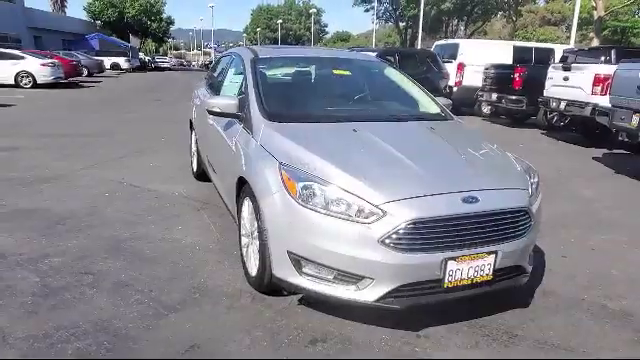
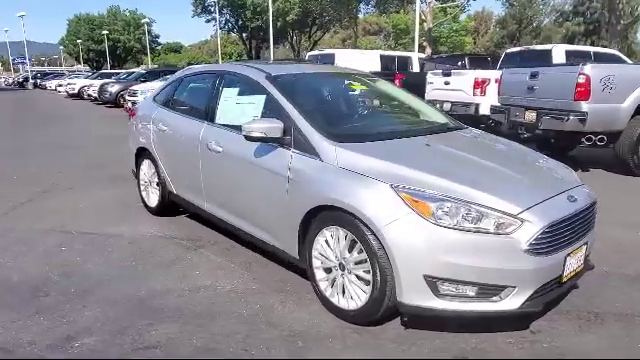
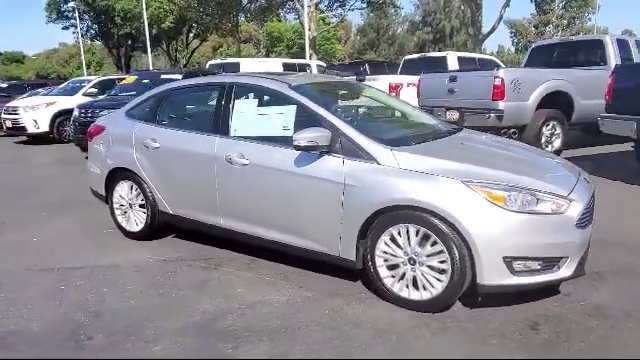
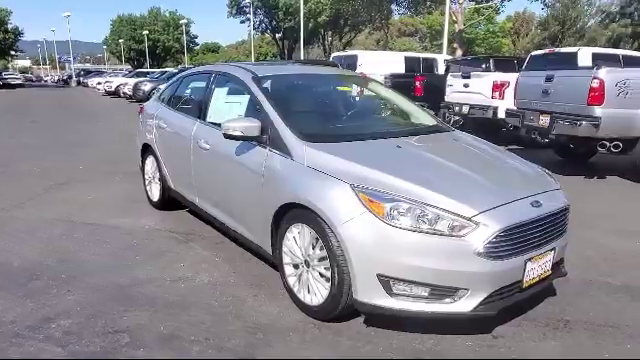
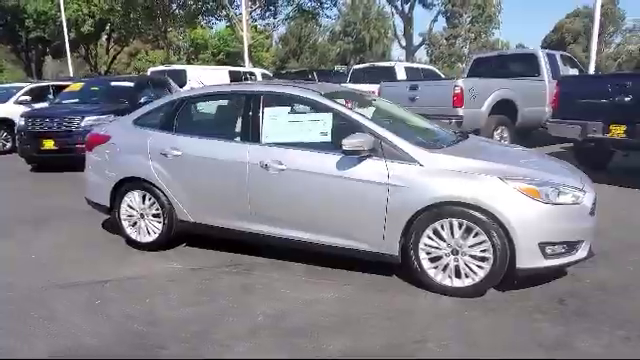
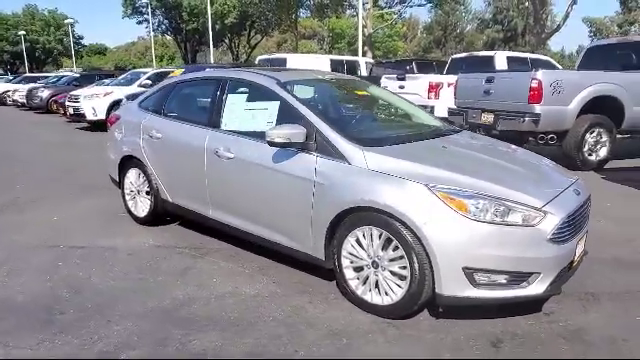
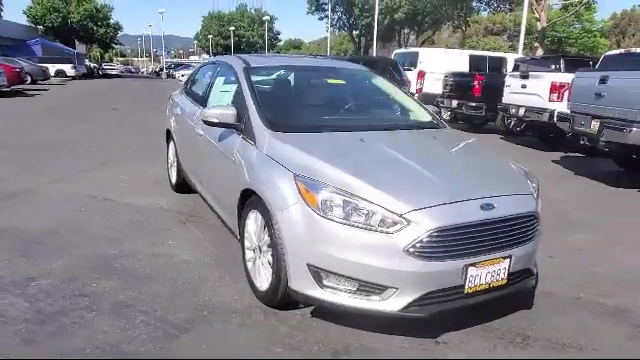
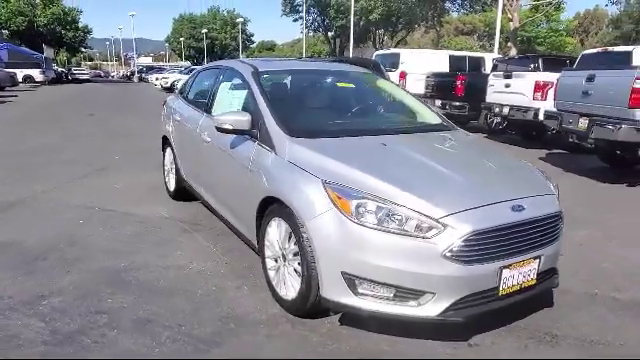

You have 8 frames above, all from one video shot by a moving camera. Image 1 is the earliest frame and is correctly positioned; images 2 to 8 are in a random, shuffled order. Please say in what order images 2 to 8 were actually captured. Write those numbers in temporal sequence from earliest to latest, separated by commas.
7, 8, 4, 2, 6, 3, 5
